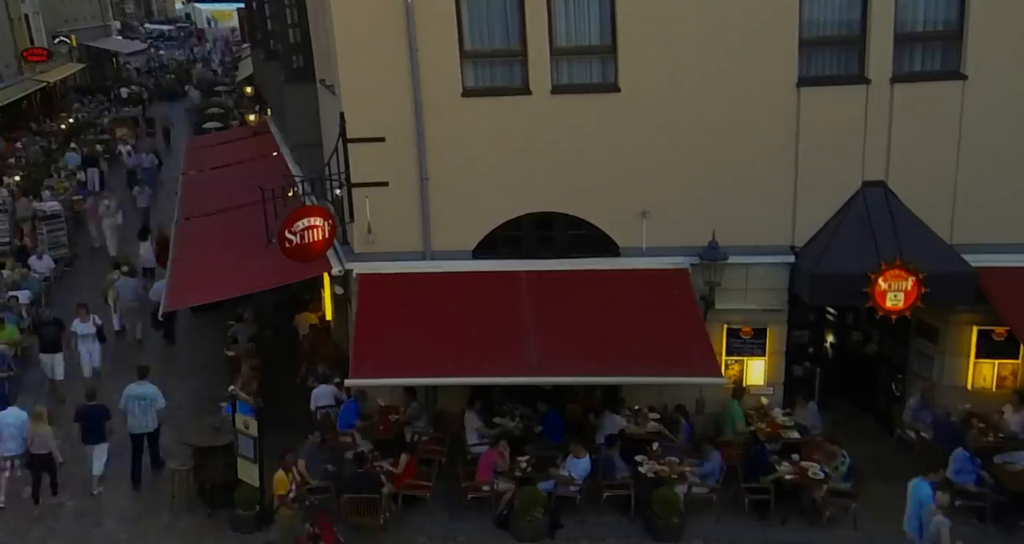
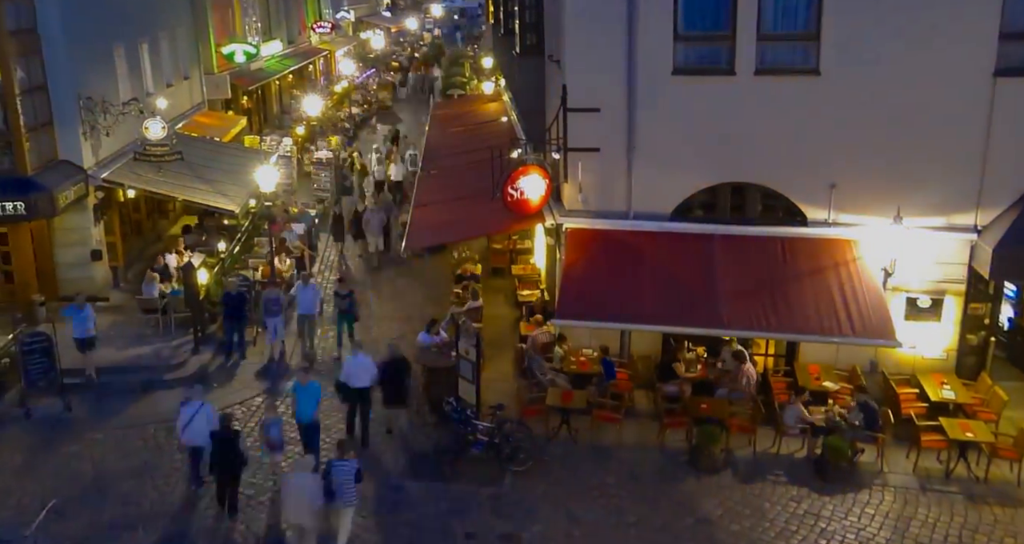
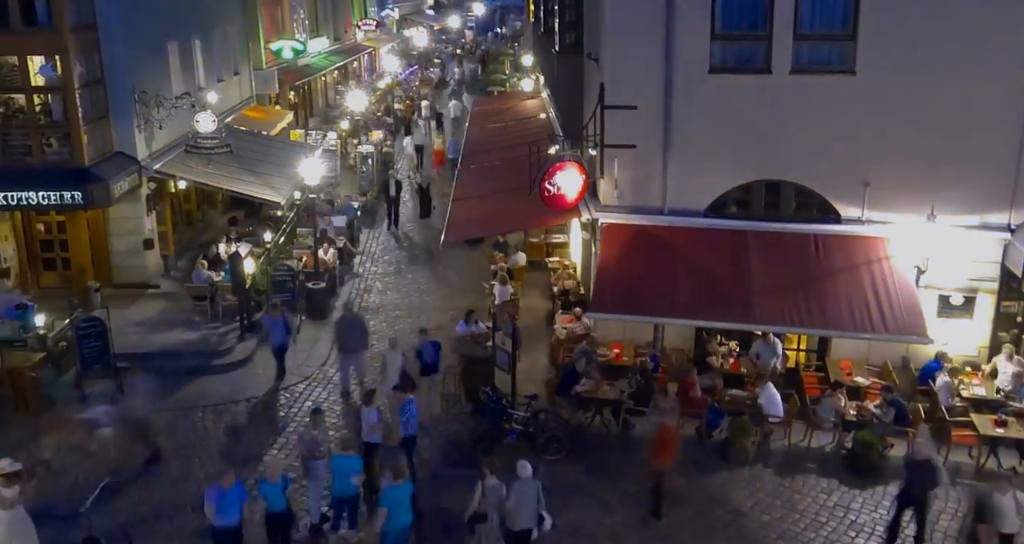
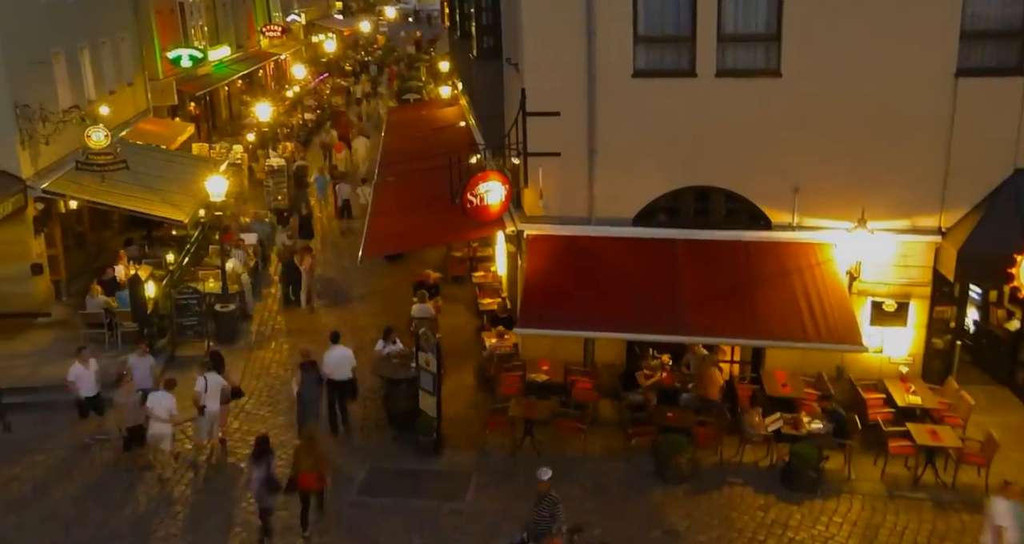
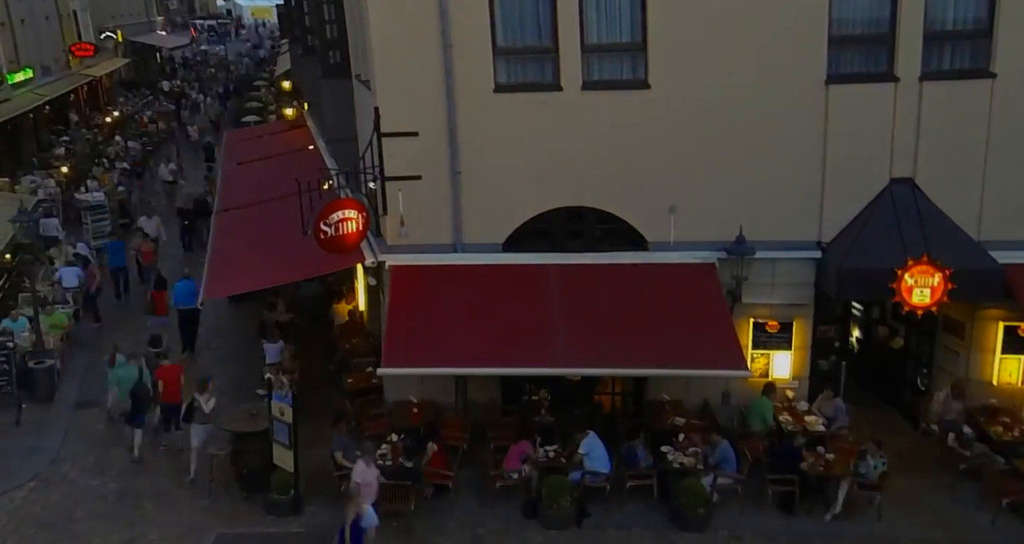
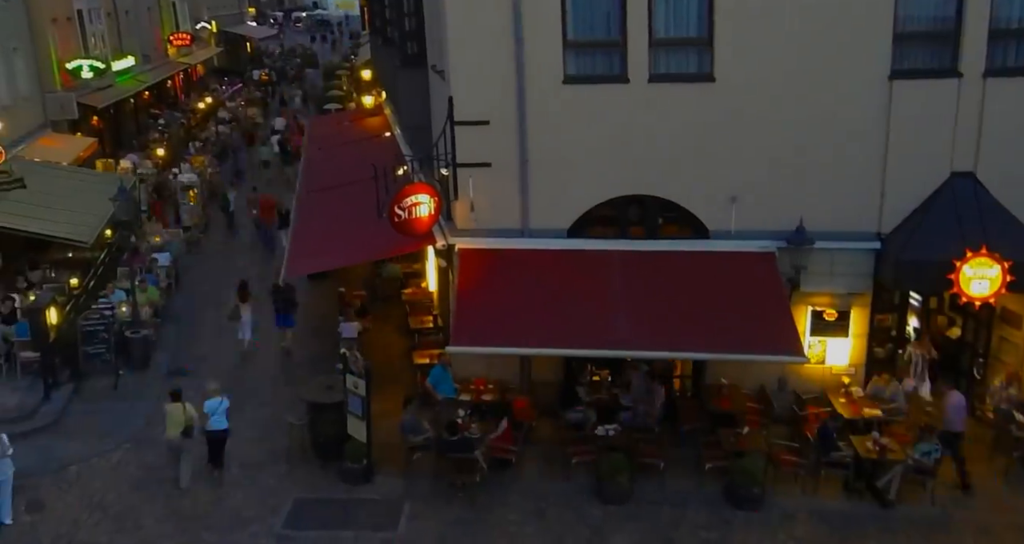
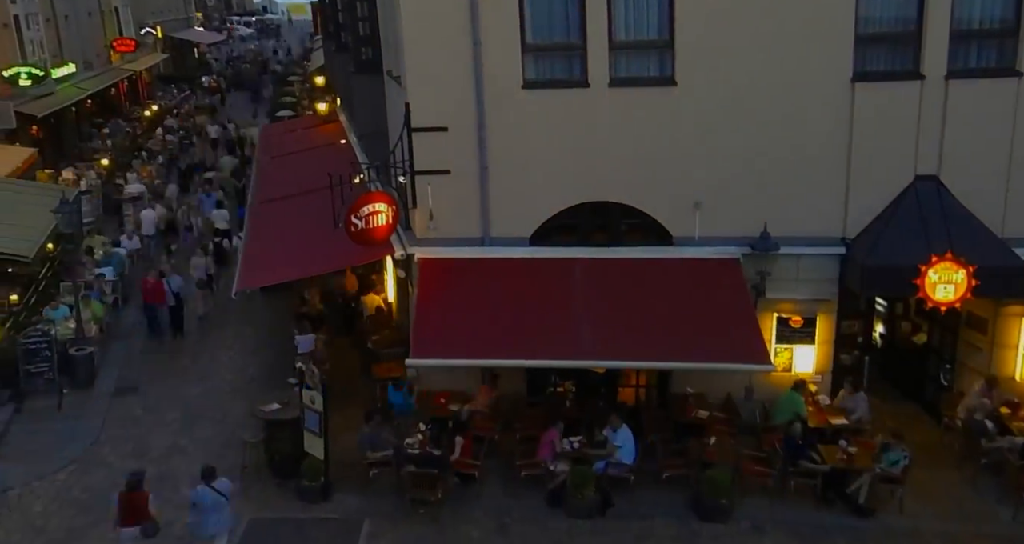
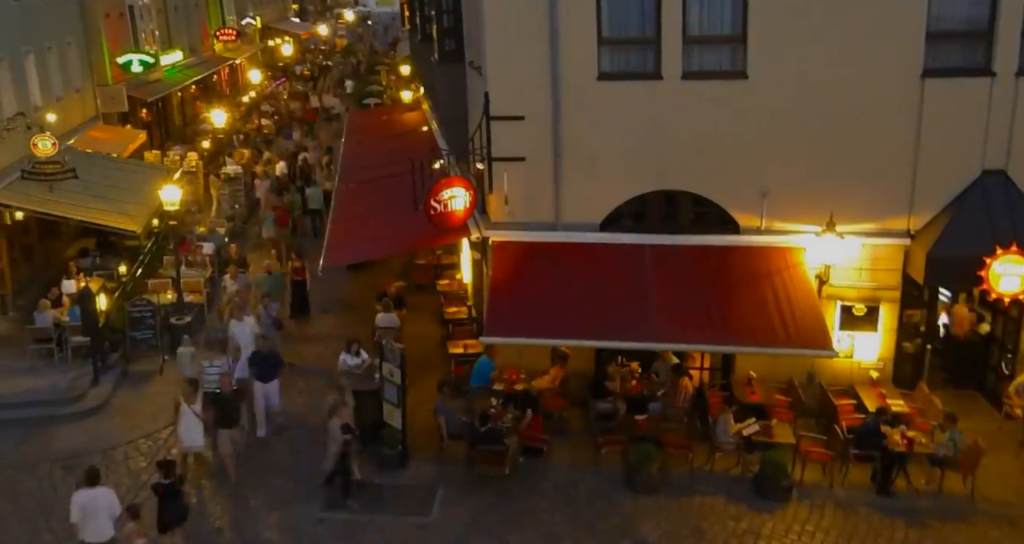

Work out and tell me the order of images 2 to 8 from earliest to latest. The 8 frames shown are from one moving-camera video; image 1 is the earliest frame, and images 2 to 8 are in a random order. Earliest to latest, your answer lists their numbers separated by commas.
5, 7, 6, 8, 4, 2, 3
